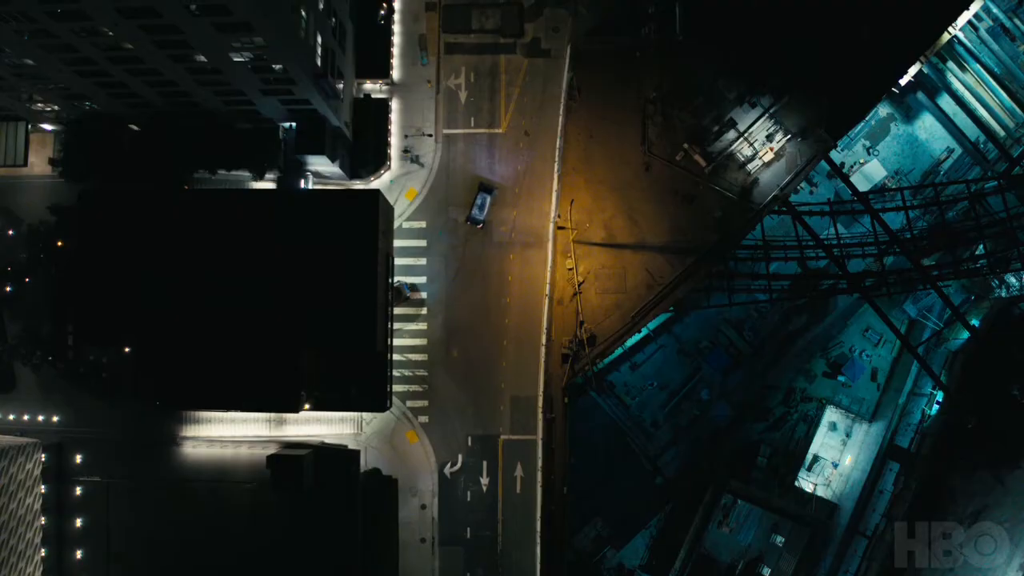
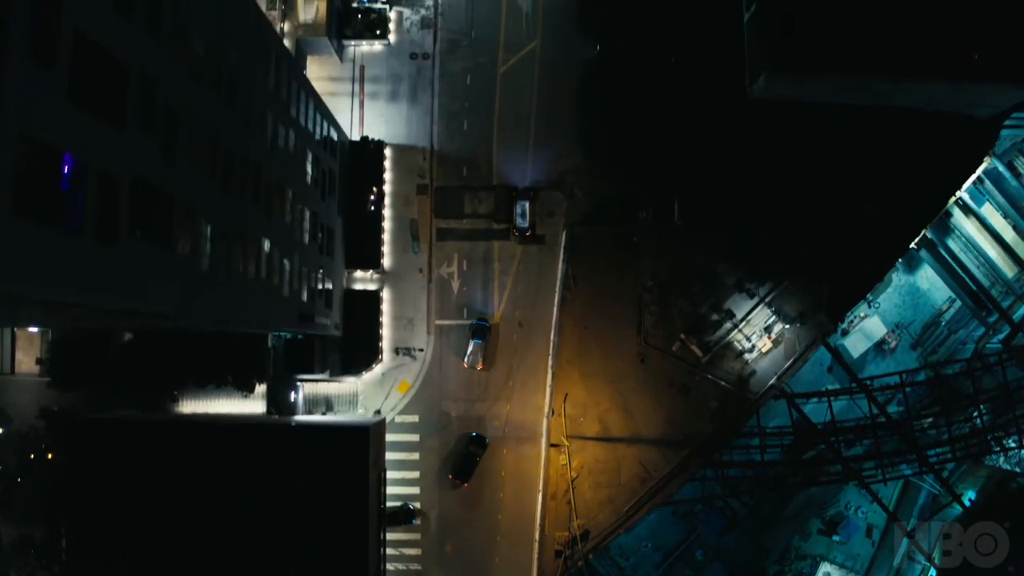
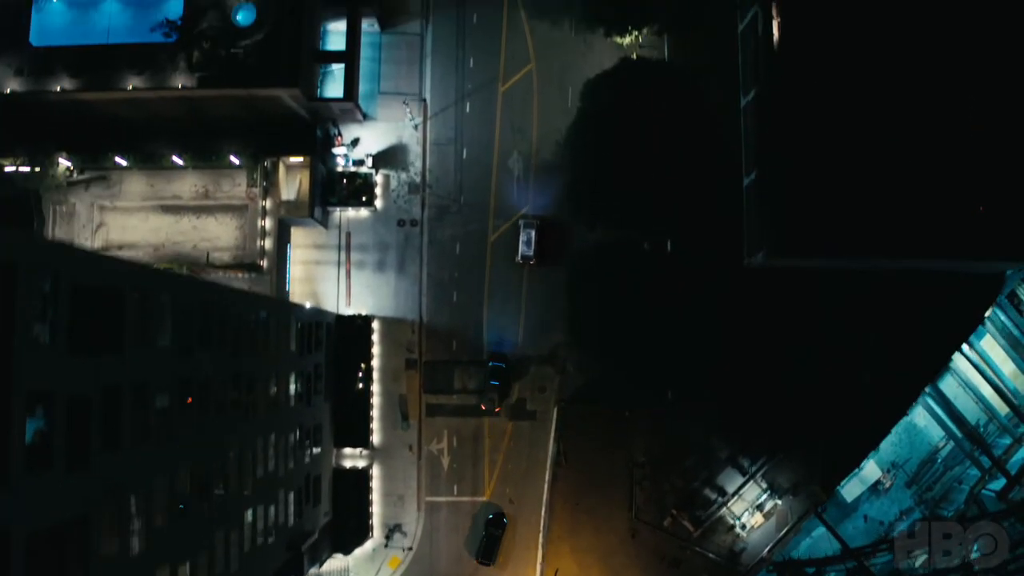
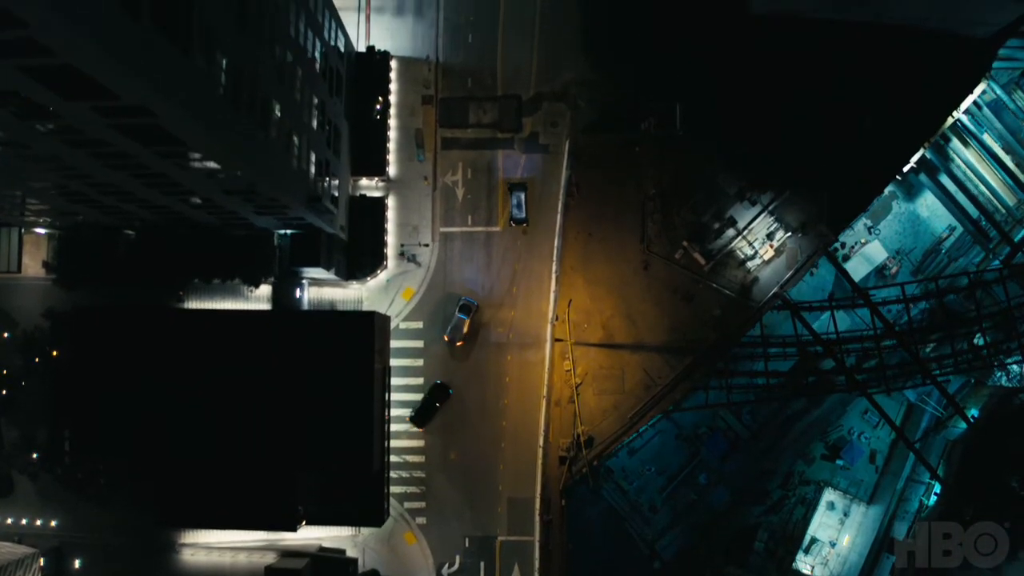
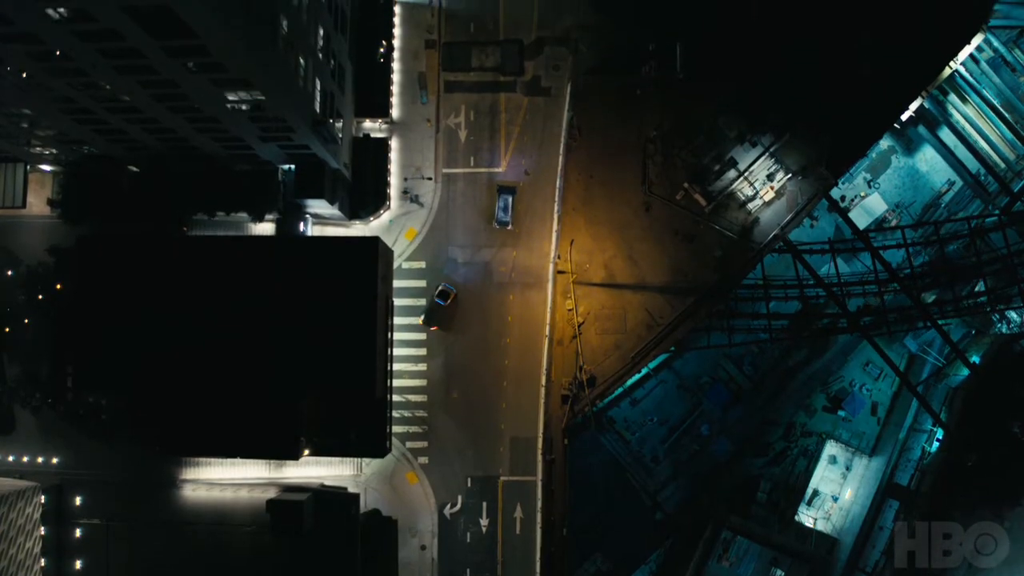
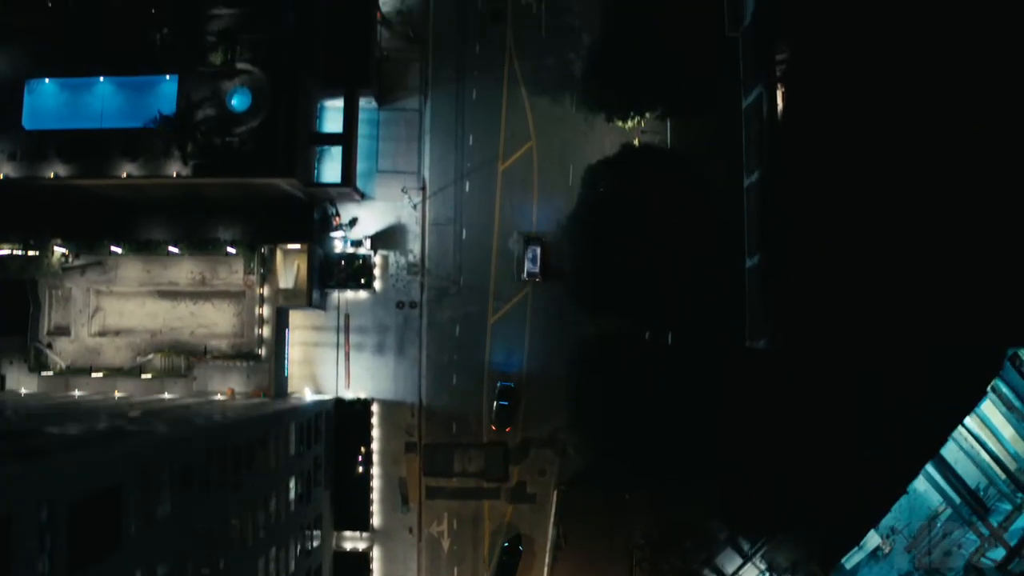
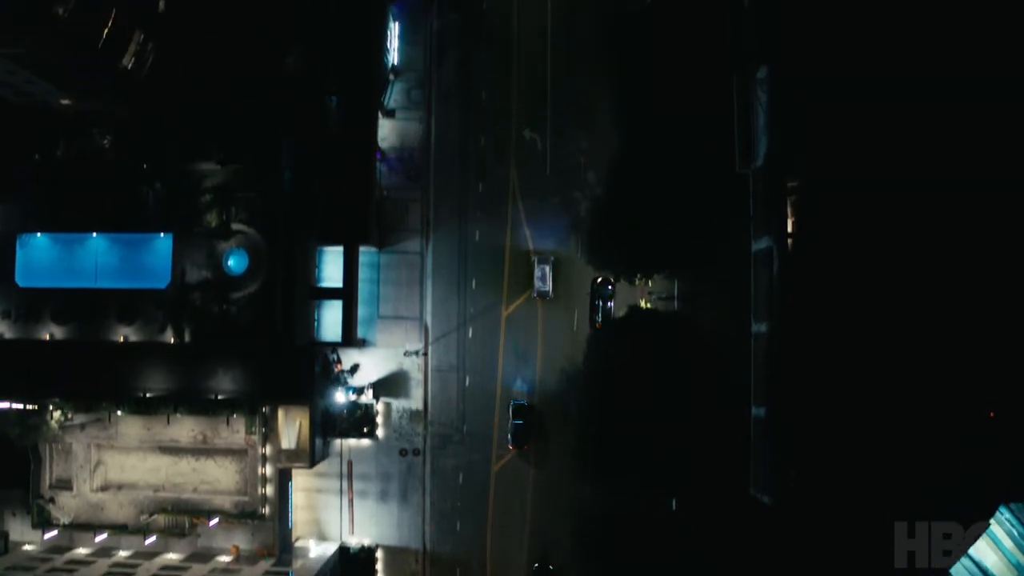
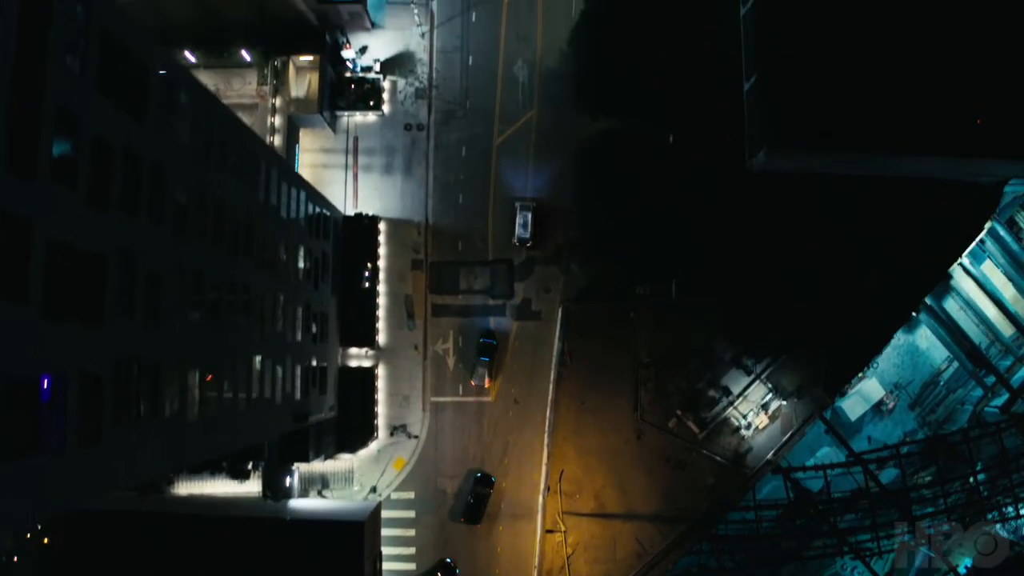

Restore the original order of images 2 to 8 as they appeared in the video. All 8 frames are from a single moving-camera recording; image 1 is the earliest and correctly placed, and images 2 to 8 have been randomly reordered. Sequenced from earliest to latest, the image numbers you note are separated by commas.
5, 4, 2, 8, 3, 6, 7
